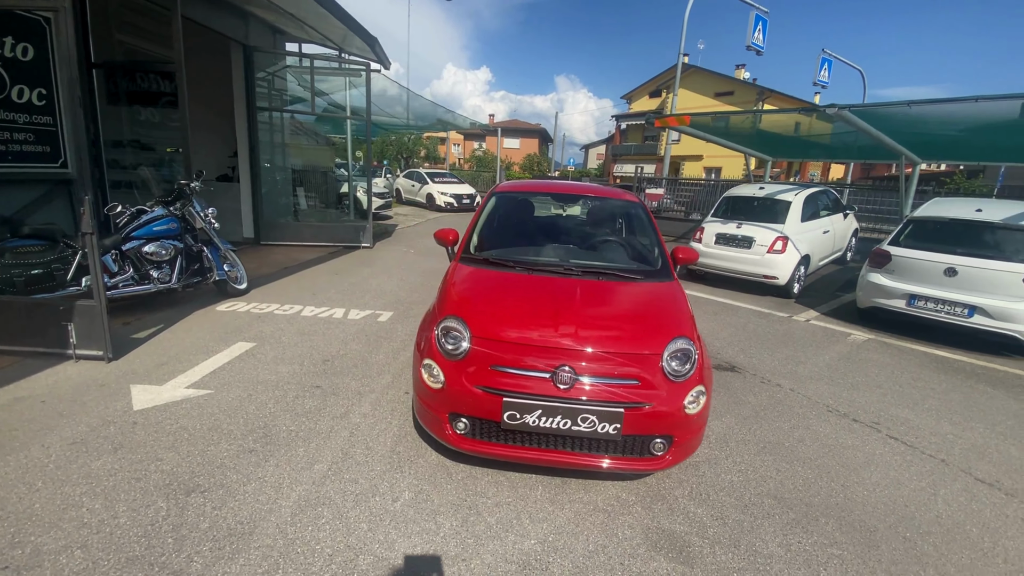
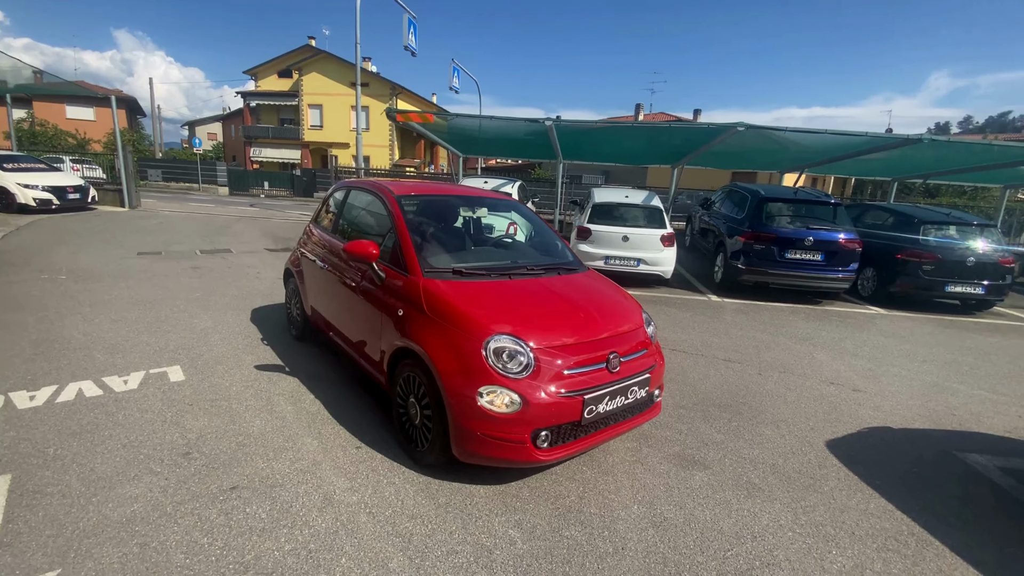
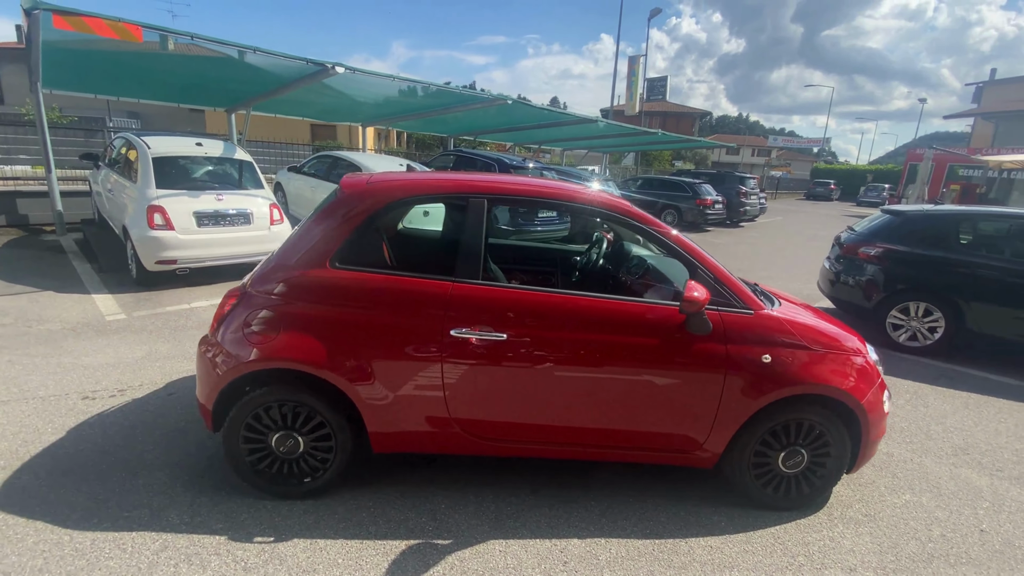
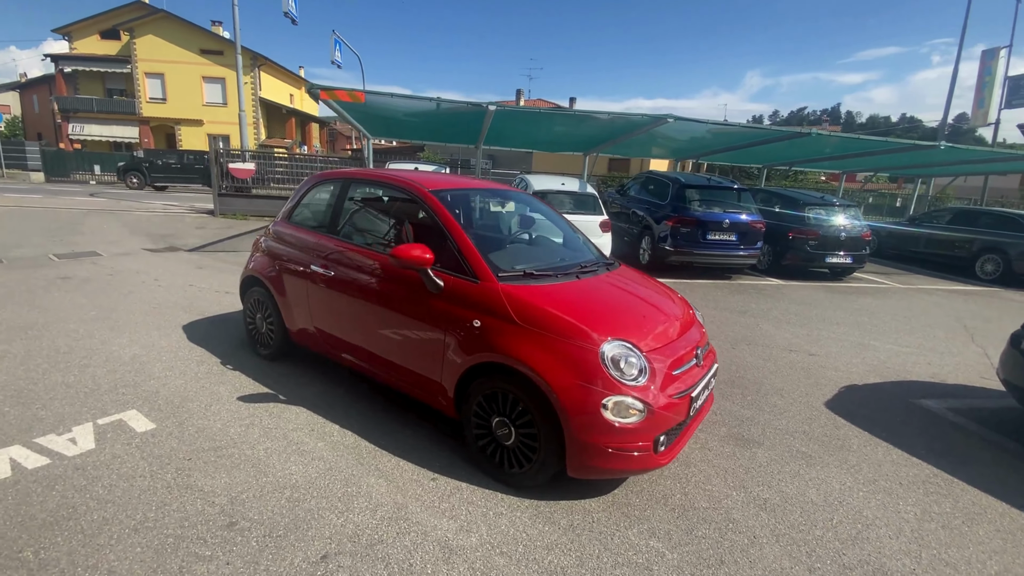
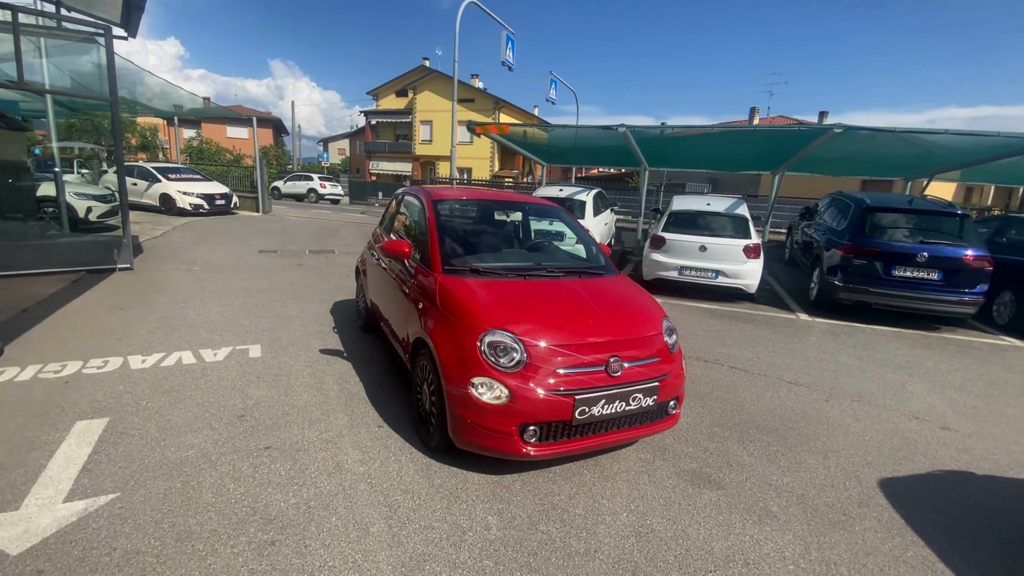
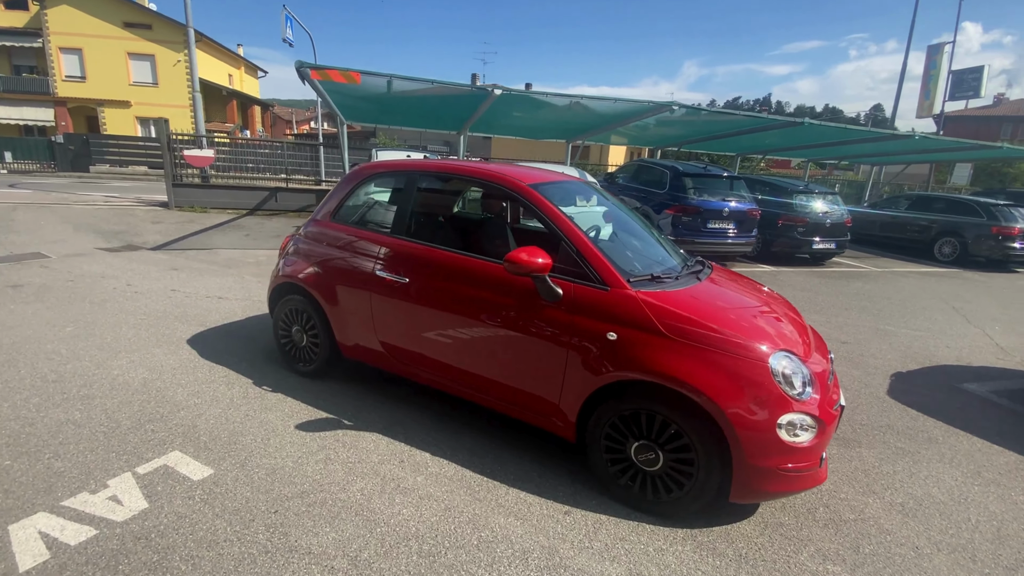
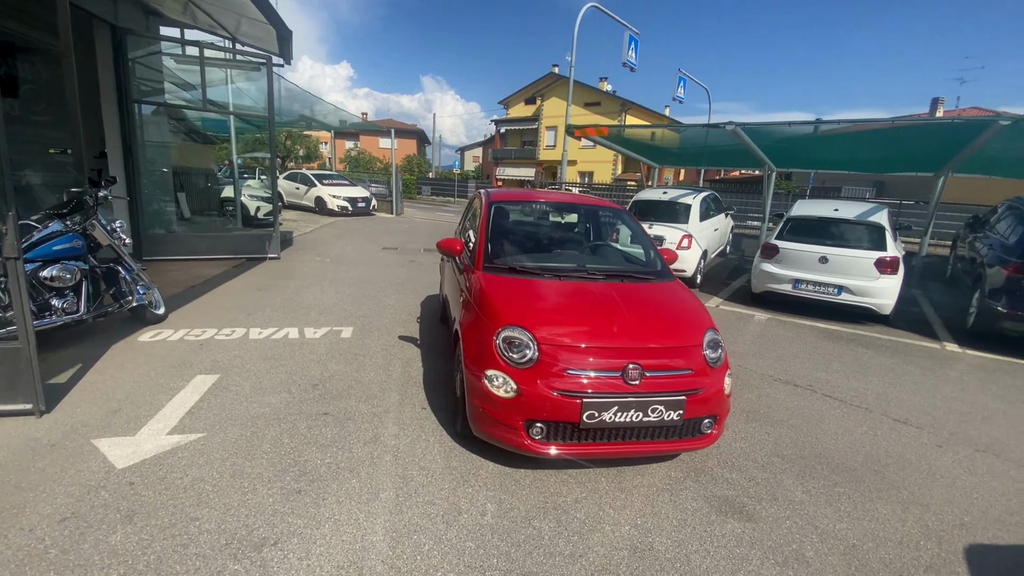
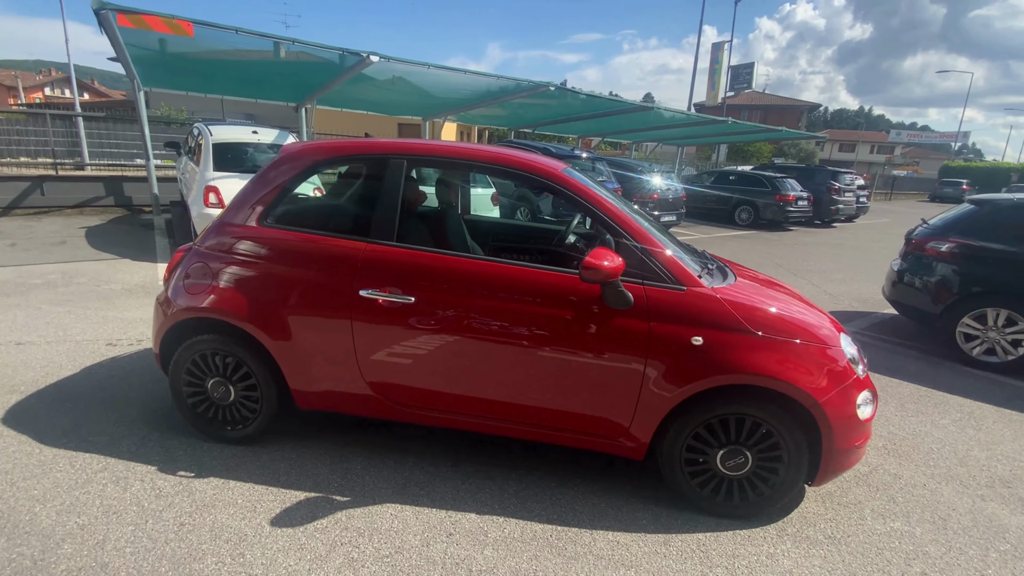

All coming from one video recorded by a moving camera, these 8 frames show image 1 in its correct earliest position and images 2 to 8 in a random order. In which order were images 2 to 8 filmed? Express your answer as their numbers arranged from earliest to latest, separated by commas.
7, 5, 2, 4, 6, 8, 3
